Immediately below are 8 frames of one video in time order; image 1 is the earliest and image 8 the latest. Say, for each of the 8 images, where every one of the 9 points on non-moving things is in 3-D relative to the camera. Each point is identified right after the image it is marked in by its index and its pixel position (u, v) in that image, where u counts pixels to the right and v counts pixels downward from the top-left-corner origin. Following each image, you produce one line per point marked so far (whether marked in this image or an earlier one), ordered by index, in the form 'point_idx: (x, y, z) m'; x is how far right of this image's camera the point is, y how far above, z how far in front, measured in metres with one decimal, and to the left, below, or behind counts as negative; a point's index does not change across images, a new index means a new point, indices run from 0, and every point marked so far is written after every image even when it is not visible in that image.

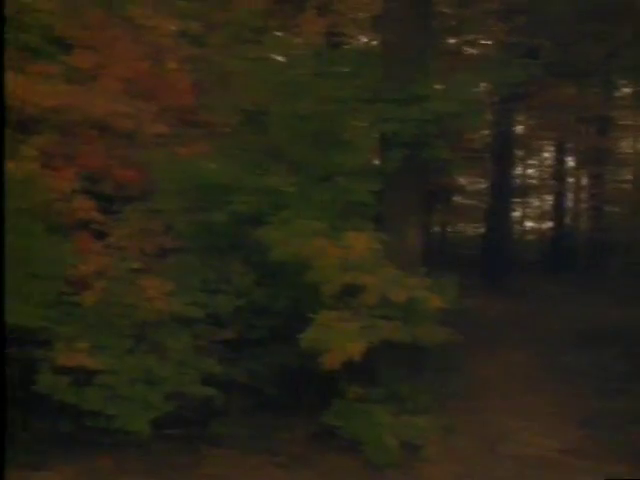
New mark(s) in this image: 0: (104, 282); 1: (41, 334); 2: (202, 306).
0: (-1.7, -0.3, +5.4) m
1: (-2.1, -0.7, +5.3) m
2: (-1.0, -0.5, +5.6) m
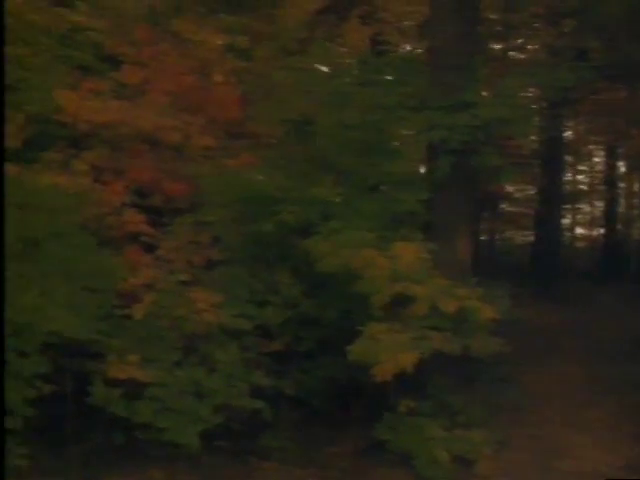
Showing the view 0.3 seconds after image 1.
0: (-1.3, -0.4, +5.5) m
1: (-1.8, -0.8, +5.4) m
2: (-0.6, -0.6, +5.6) m
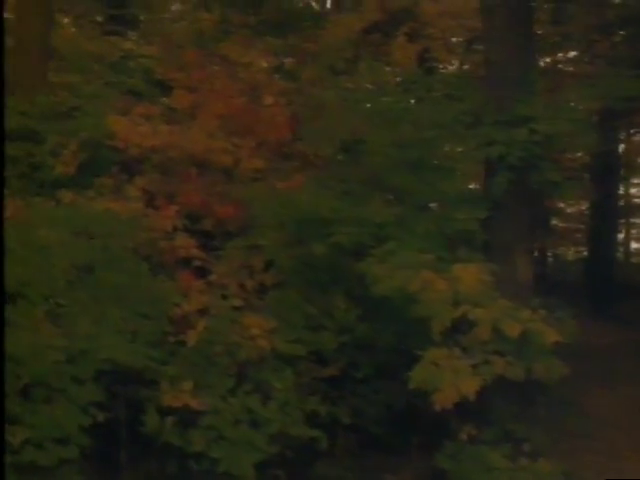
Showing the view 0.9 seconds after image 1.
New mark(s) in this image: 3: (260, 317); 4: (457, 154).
0: (-0.9, -0.6, +5.4) m
1: (-1.3, -1.0, +5.3) m
2: (-0.1, -0.8, +5.5) m
3: (-0.5, -0.6, +5.4) m
4: (+1.2, +0.7, +5.8) m
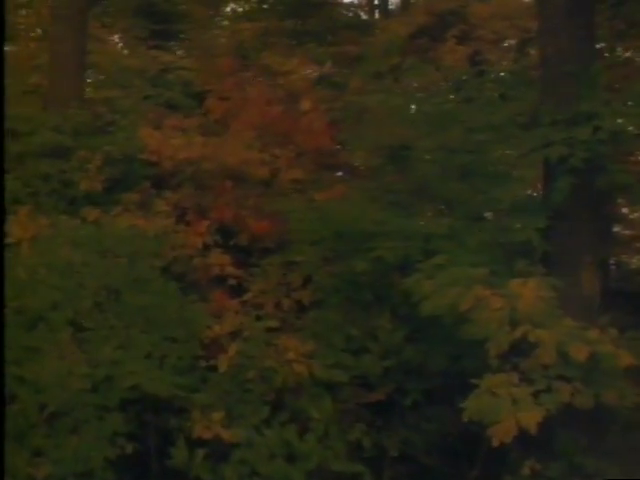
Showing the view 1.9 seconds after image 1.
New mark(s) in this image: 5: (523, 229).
0: (-0.6, -0.7, +5.0) m
1: (-1.0, -1.2, +5.0) m
2: (+0.2, -0.9, +5.0) m
3: (-0.2, -0.7, +5.0) m
4: (+1.5, +0.6, +5.2) m
5: (+1.5, +0.1, +5.1) m
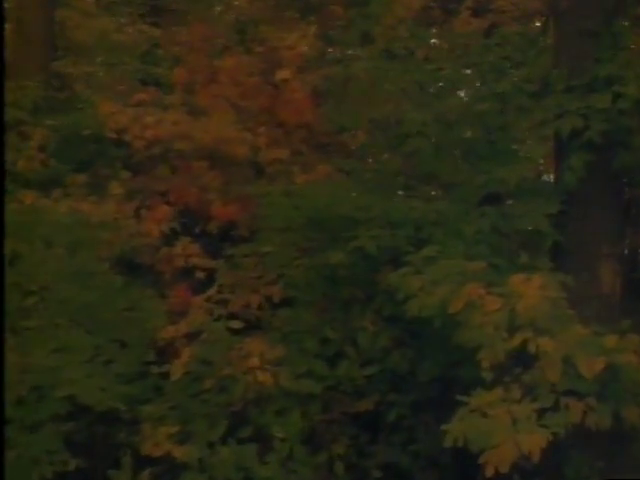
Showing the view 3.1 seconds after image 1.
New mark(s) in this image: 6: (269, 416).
0: (-0.8, -0.7, +4.3) m
1: (-1.2, -1.1, +4.3) m
2: (0.0, -0.9, +4.3) m
3: (-0.3, -0.6, +4.3) m
4: (+1.3, +0.7, +4.5) m
5: (+1.3, +0.2, +4.4) m
6: (-0.3, -1.1, +4.3) m
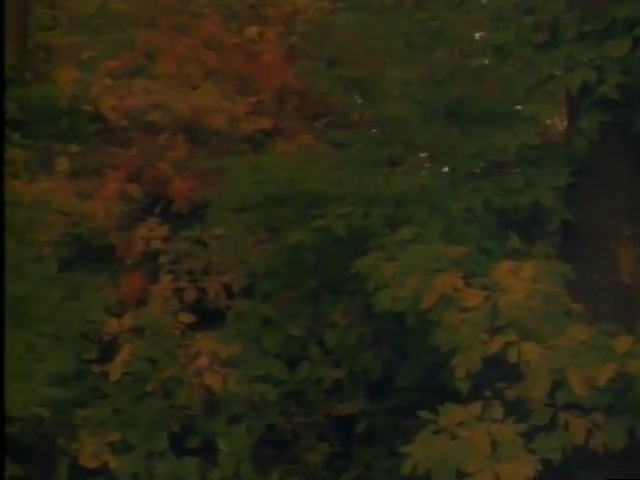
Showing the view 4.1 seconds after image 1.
0: (-1.0, -0.6, +3.8) m
1: (-1.4, -1.0, +3.8) m
2: (-0.2, -0.8, +3.7) m
3: (-0.5, -0.5, +3.7) m
4: (+1.1, +0.8, +3.7) m
5: (+1.1, +0.3, +3.7) m
6: (-0.5, -1.0, +3.7) m
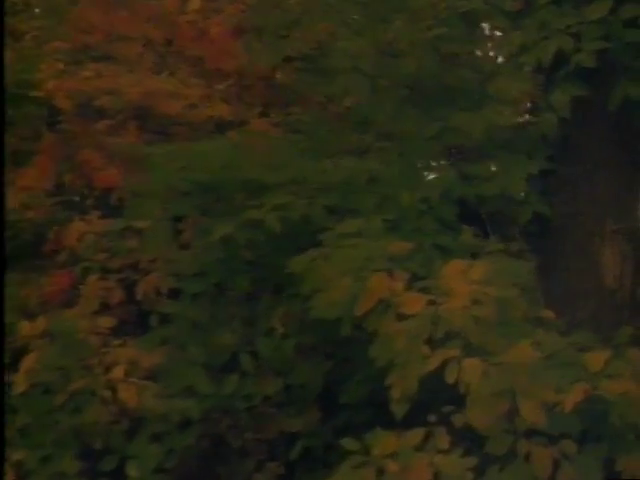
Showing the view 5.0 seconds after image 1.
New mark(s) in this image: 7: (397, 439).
0: (-1.3, -0.5, +3.3) m
1: (-1.7, -0.9, +3.4) m
2: (-0.5, -0.7, +3.3) m
3: (-0.8, -0.5, +3.3) m
4: (+0.8, +0.8, +3.2) m
5: (+0.8, +0.3, +3.2) m
6: (-0.8, -0.9, +3.2) m
7: (+0.5, -0.8, +3.0) m
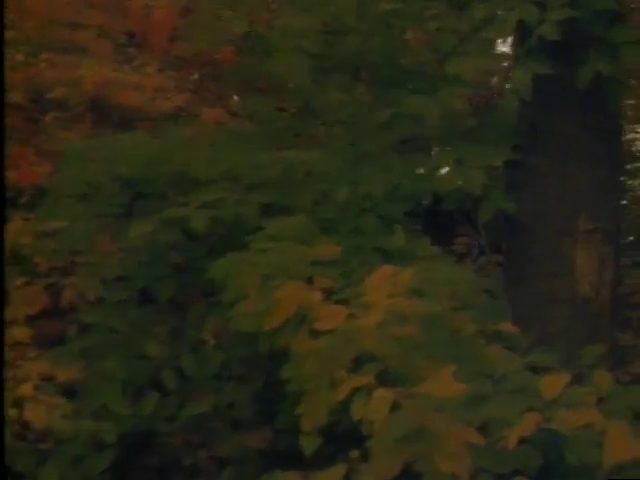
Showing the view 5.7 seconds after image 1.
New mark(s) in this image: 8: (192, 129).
0: (-1.5, -0.5, +3.0) m
1: (-2.0, -0.9, +3.1) m
2: (-0.8, -0.7, +2.9) m
3: (-1.1, -0.5, +2.9) m
4: (+0.5, +0.8, +2.8) m
5: (+0.5, +0.3, +2.8) m
6: (-1.1, -0.9, +2.9) m
7: (+0.2, -0.8, +2.6) m
8: (-0.6, +0.5, +3.0) m
